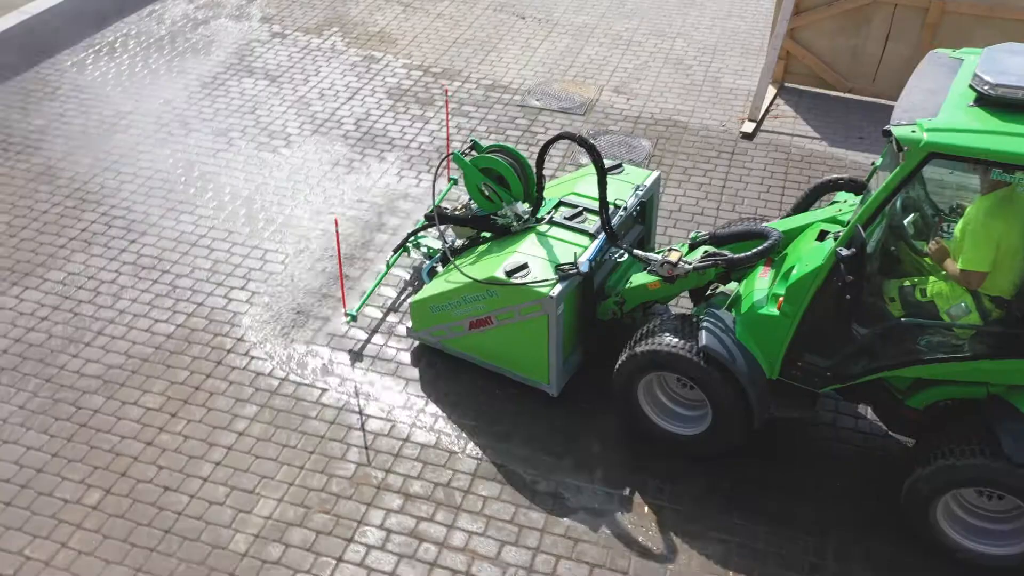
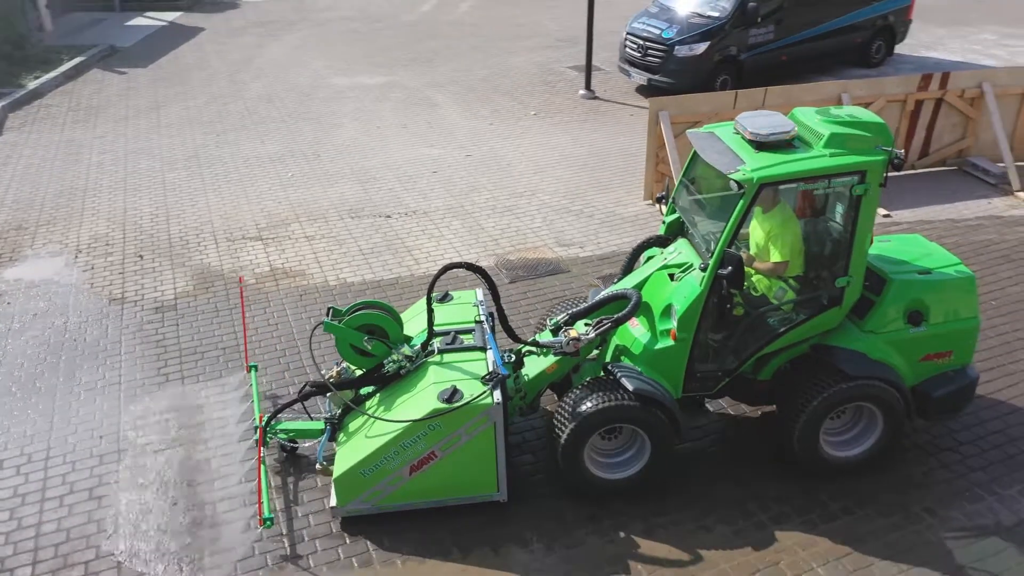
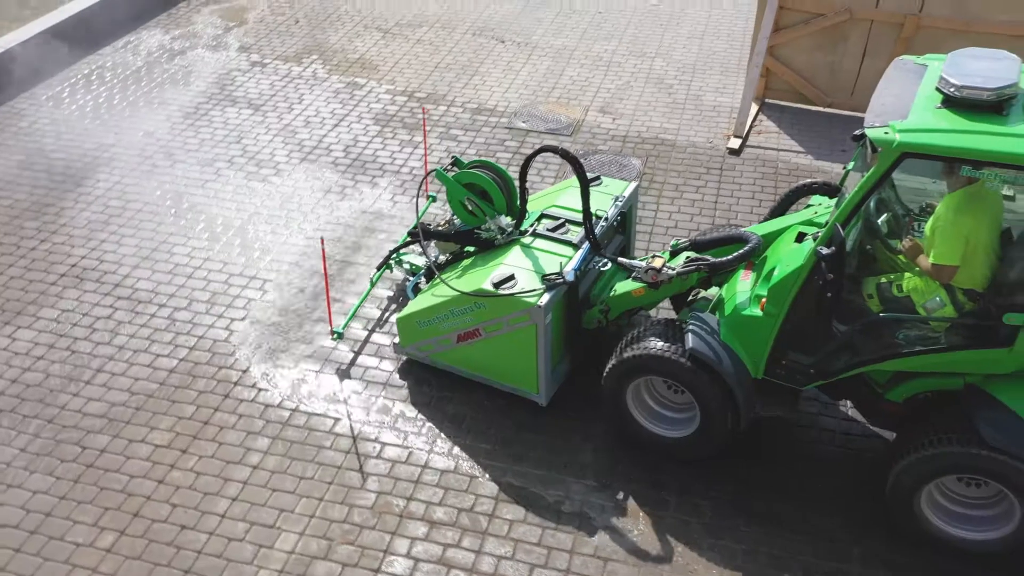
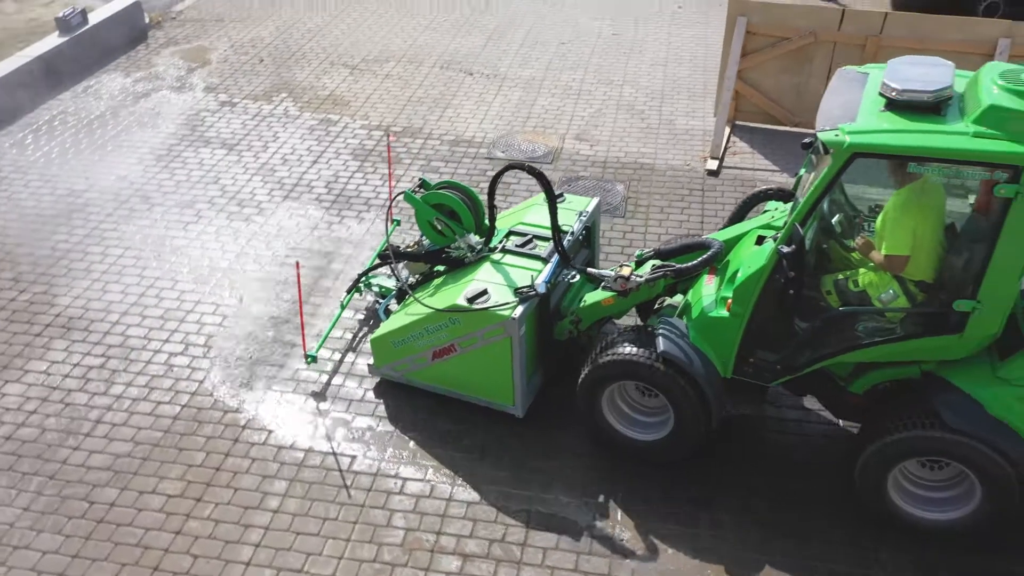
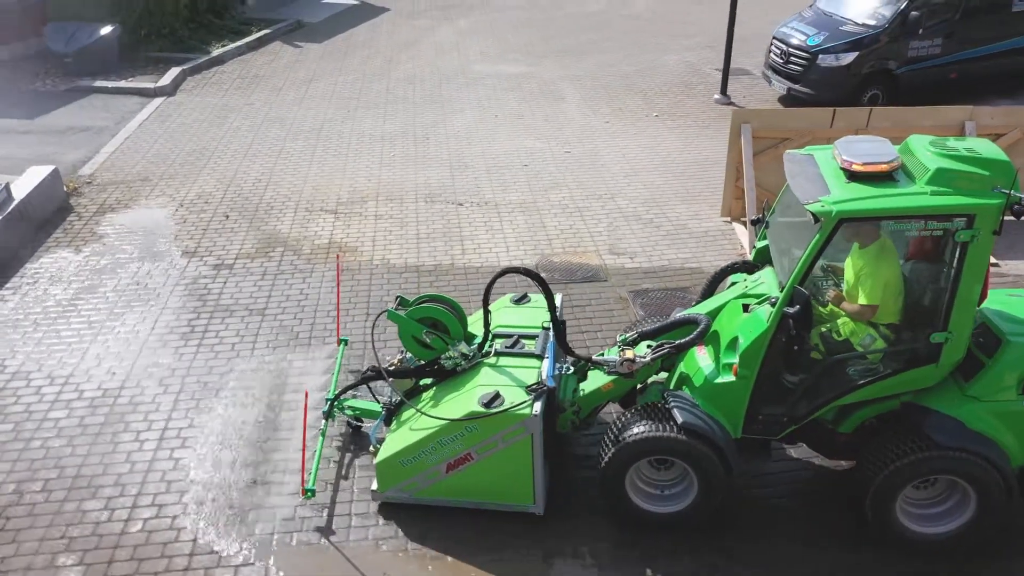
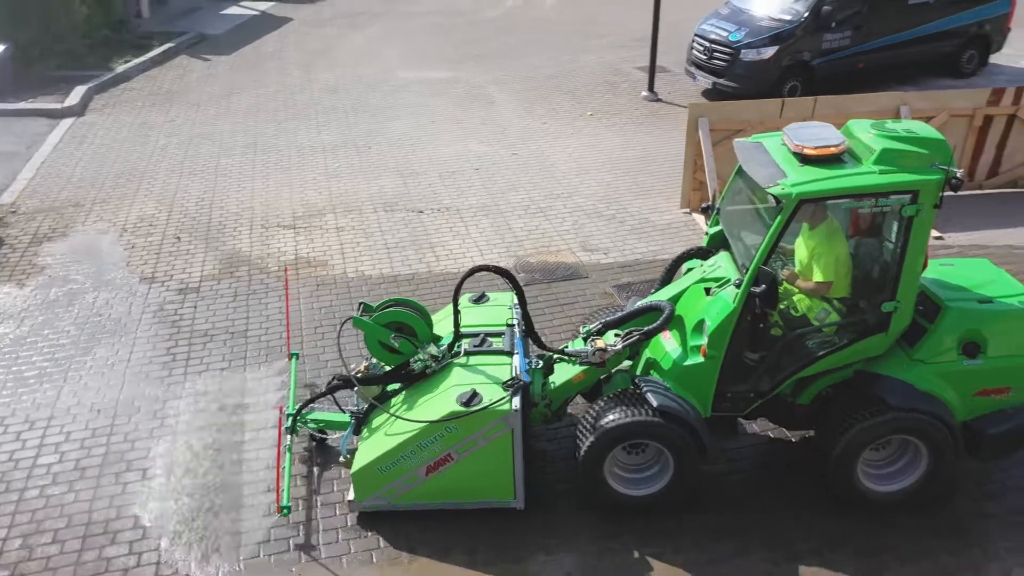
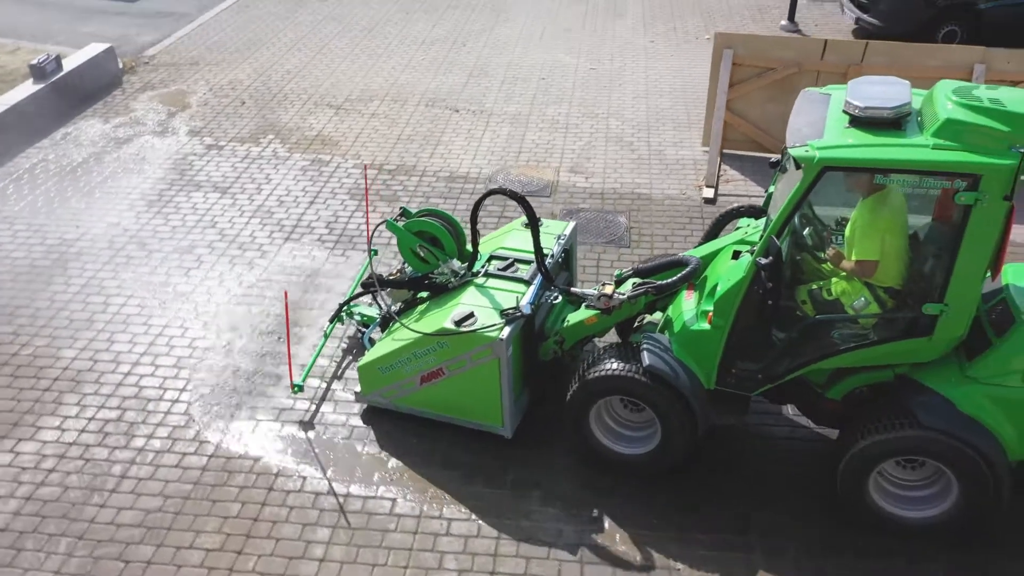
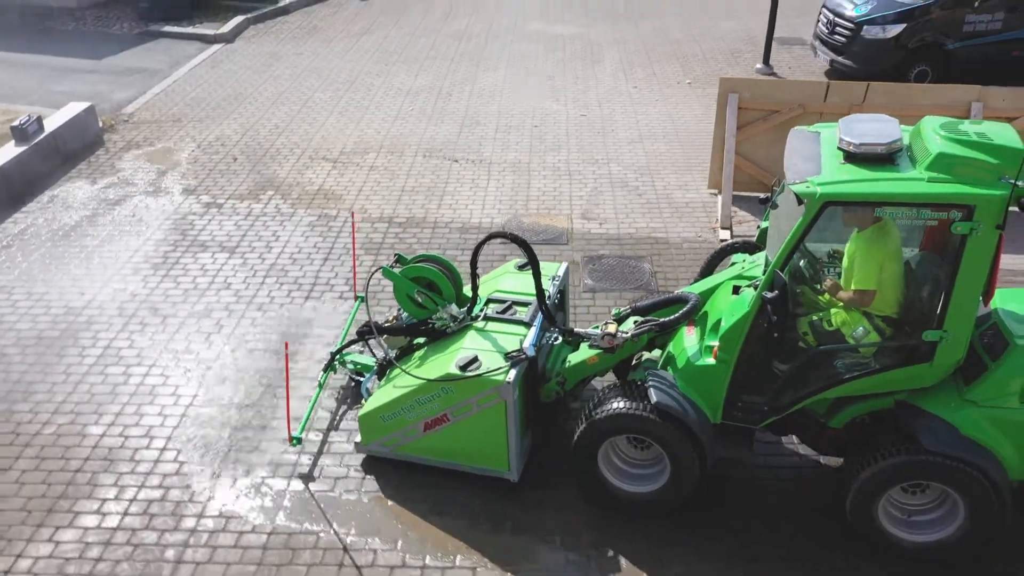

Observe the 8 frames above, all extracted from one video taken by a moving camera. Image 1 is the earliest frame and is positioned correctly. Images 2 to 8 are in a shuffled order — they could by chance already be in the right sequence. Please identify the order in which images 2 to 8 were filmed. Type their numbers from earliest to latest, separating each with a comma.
3, 4, 7, 8, 5, 6, 2
